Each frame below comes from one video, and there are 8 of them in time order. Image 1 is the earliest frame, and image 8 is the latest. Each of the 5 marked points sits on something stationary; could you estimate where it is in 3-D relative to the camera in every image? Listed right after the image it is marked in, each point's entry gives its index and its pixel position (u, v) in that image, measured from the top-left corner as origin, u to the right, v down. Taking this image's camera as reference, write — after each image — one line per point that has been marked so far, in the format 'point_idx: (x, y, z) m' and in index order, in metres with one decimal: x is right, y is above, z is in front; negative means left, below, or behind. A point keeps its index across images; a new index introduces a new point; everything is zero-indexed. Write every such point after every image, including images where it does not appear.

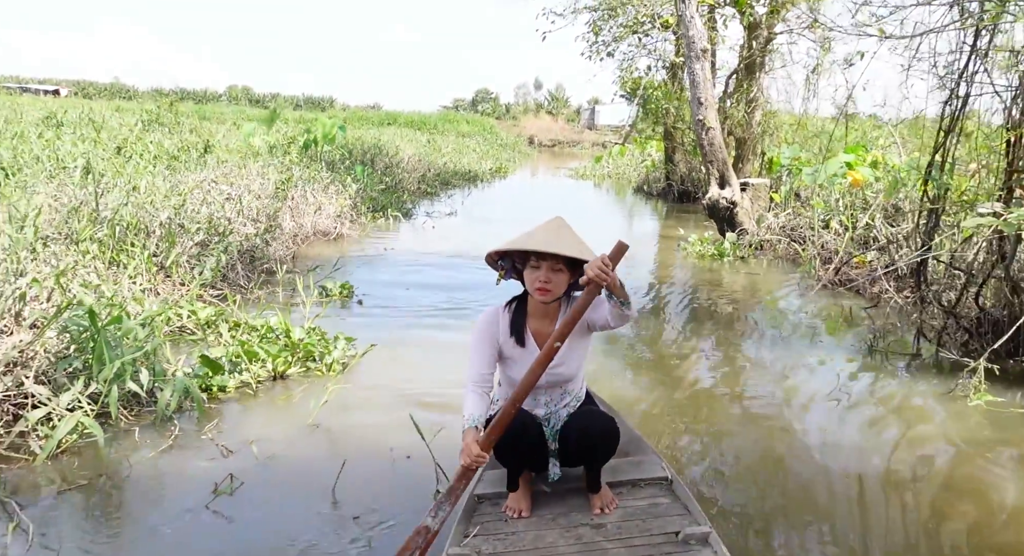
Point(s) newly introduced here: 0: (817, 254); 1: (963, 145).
0: (+2.7, +0.2, +5.8) m
1: (+2.7, +0.8, +4.0) m
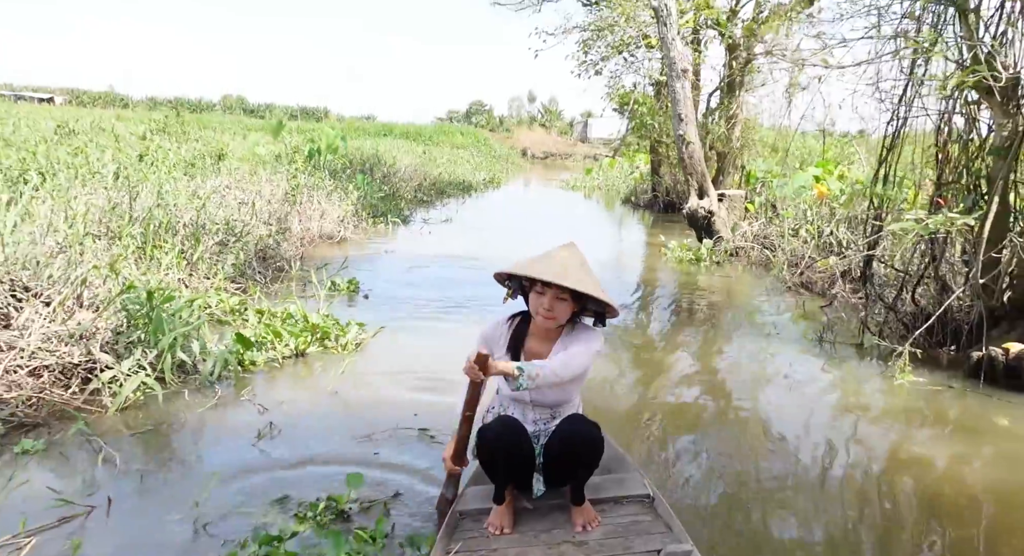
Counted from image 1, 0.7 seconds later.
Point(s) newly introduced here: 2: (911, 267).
0: (+2.7, +0.2, +6.4) m
1: (+2.7, +0.8, +4.5) m
2: (+2.6, +0.1, +4.4) m
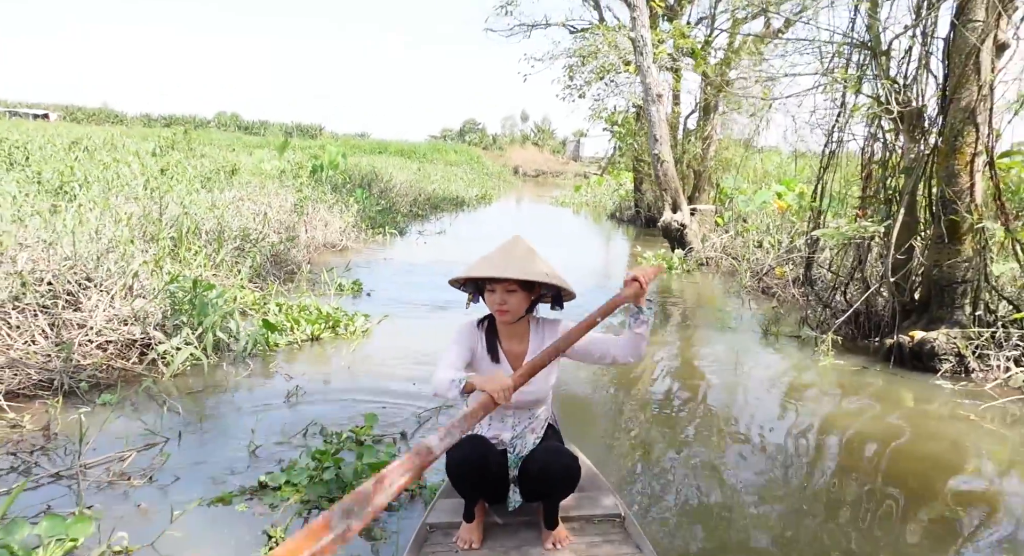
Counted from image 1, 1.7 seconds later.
0: (+2.5, +0.1, +7.0) m
1: (+2.6, +0.8, +5.2) m
2: (+2.5, +0.1, +5.1) m
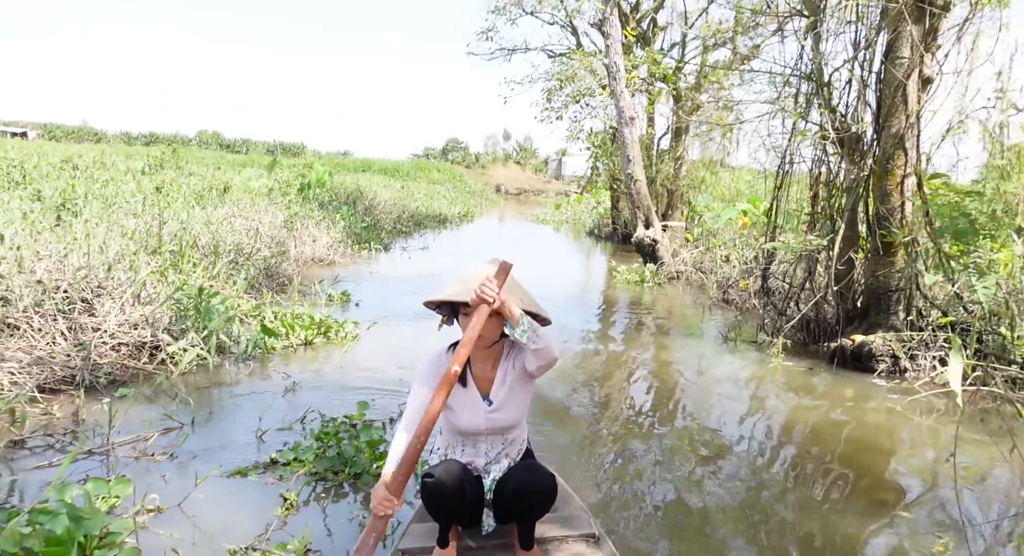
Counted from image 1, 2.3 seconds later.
0: (+2.3, 0.0, +7.5) m
1: (+2.4, +0.7, +5.7) m
2: (+2.4, 0.0, +5.5) m
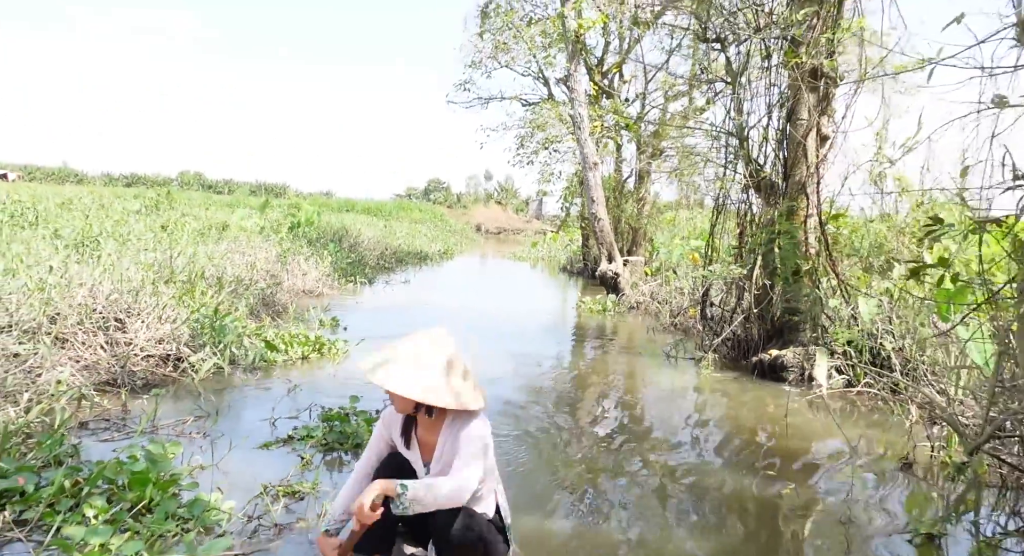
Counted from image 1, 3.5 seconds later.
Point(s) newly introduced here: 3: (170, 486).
0: (+2.0, -0.4, +8.3) m
1: (+2.1, +0.5, +6.6) m
2: (+2.1, -0.2, +6.4) m
3: (-1.3, -0.8, +2.6) m
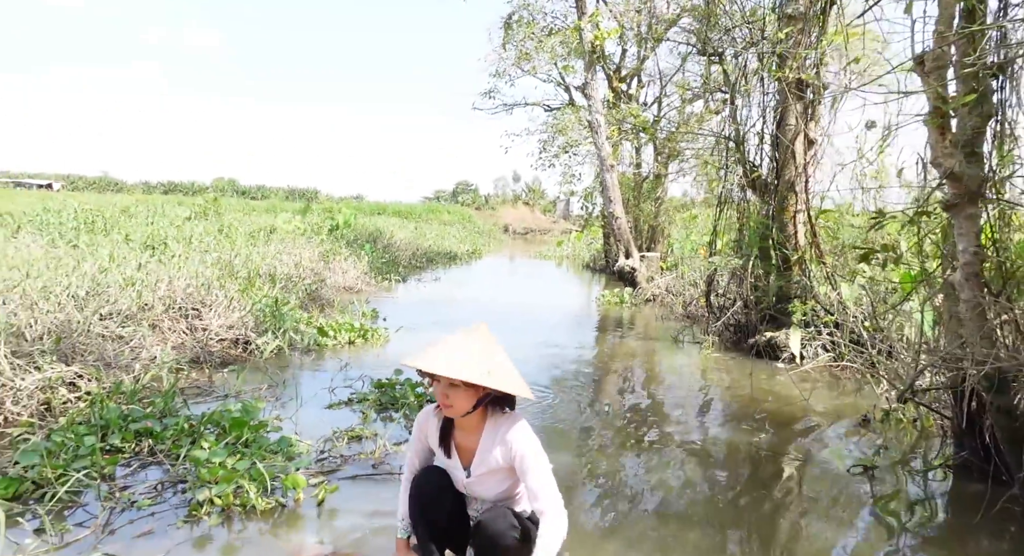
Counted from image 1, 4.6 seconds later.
0: (+2.3, -0.3, +9.0) m
1: (+2.3, +0.6, +7.2) m
2: (+2.3, -0.2, +7.0) m
3: (-1.3, -0.8, +3.3) m
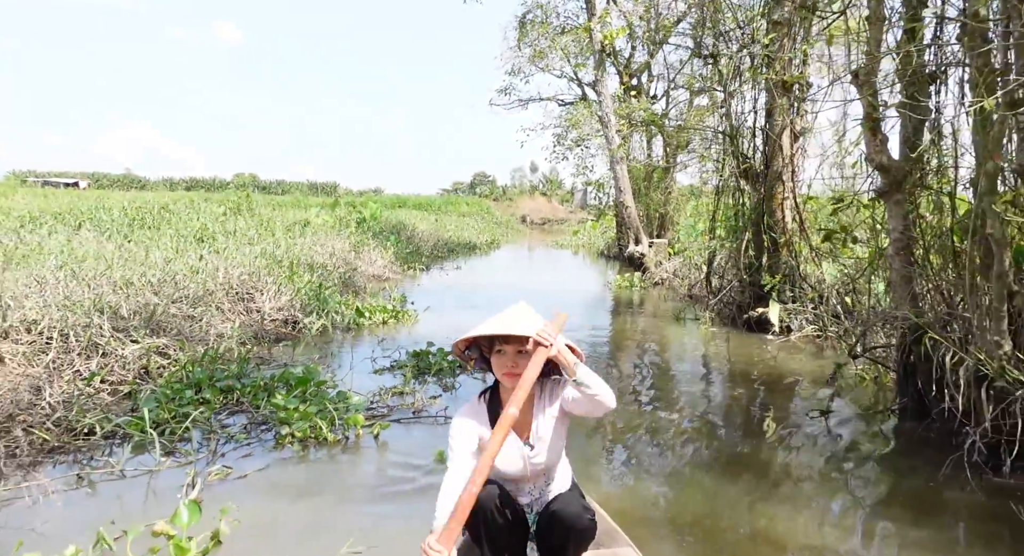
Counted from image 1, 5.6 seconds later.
0: (+2.5, -0.1, +9.6) m
1: (+2.5, +0.8, +7.9) m
2: (+2.5, 0.0, +7.7) m
3: (-1.2, -0.7, +4.1) m
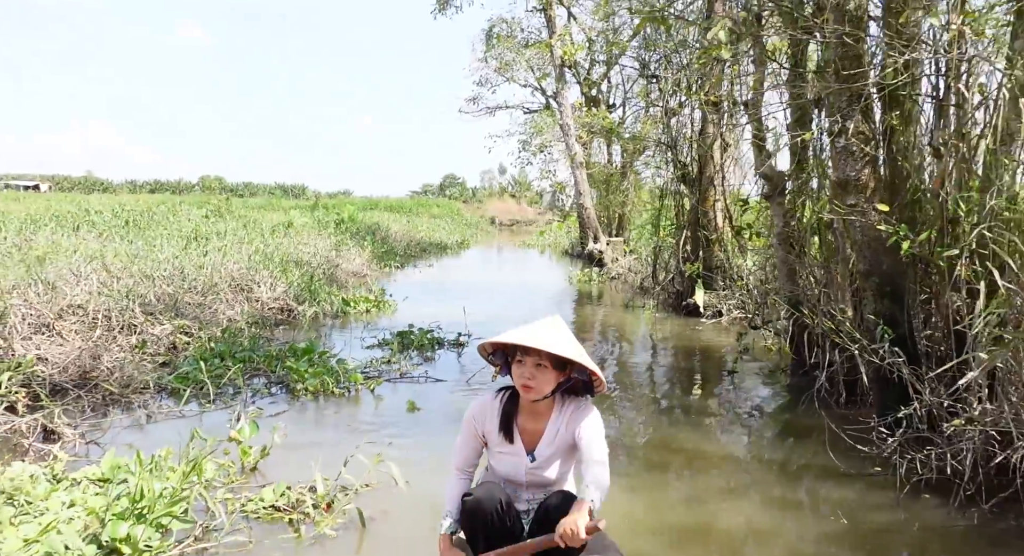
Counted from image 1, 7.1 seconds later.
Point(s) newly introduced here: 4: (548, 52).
0: (+2.0, 0.0, +10.6) m
1: (+2.1, +0.9, +8.9) m
2: (+2.1, +0.1, +8.7) m
3: (-1.4, -0.6, +5.0) m
4: (+0.7, +4.6, +13.4) m
